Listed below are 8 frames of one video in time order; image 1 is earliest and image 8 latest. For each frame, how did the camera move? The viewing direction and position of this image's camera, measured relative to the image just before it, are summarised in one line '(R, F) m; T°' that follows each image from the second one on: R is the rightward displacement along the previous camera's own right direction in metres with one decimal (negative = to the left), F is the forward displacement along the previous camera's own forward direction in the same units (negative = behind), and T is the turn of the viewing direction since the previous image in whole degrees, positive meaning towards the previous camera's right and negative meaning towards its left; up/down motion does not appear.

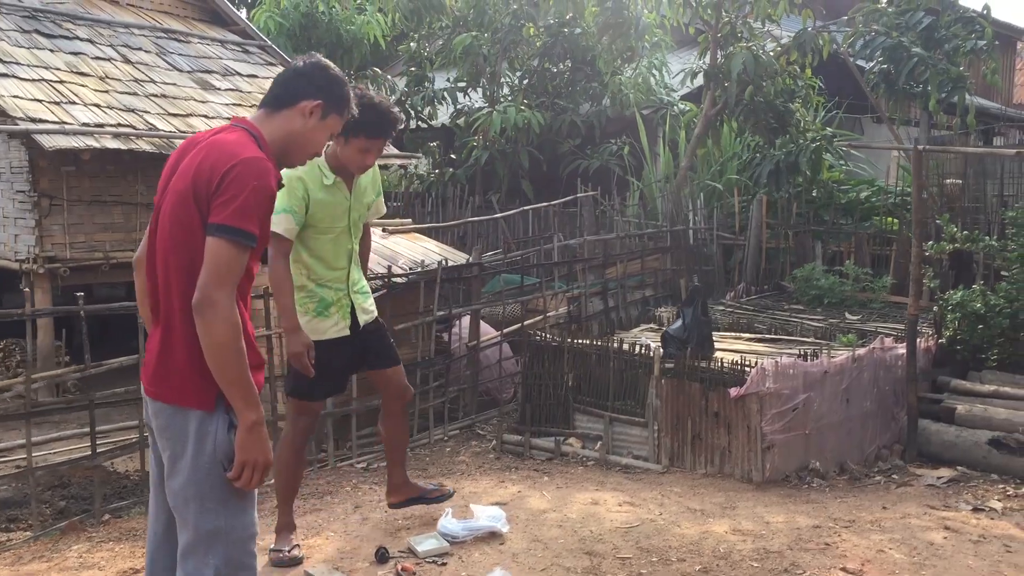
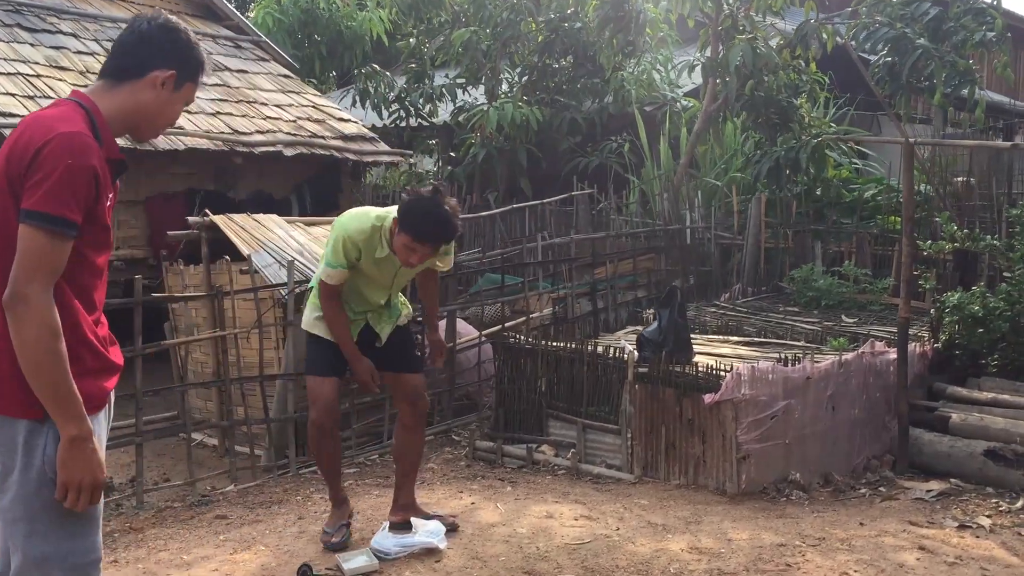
(+0.3, +0.3) m; -1°
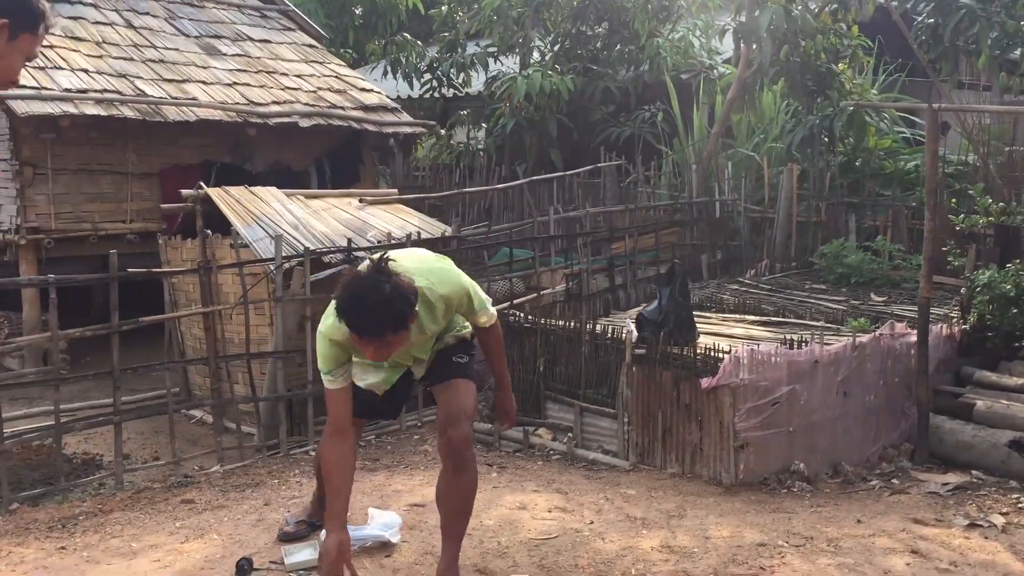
(+0.4, +0.3) m; -3°
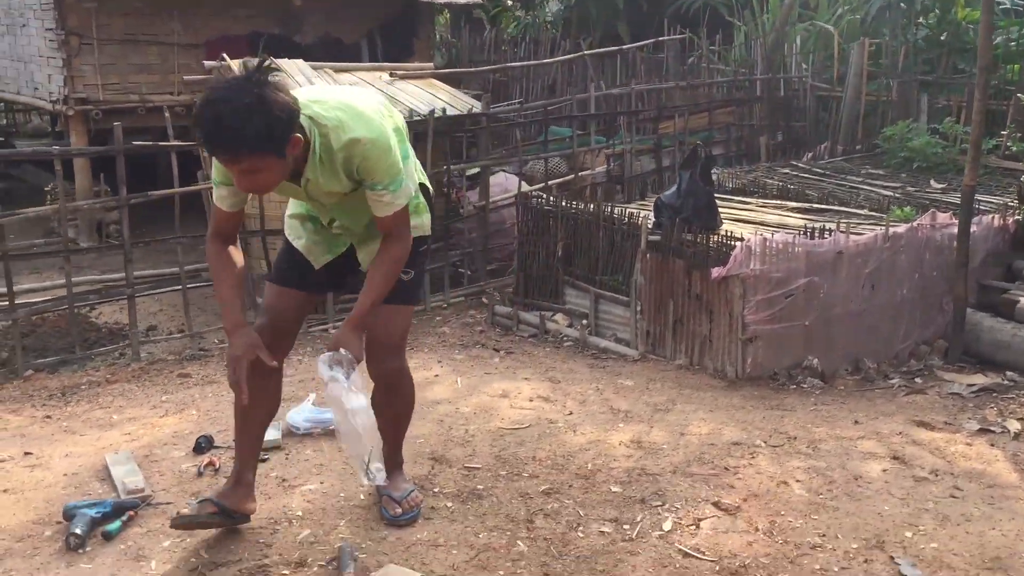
(+0.4, +0.2) m; -6°
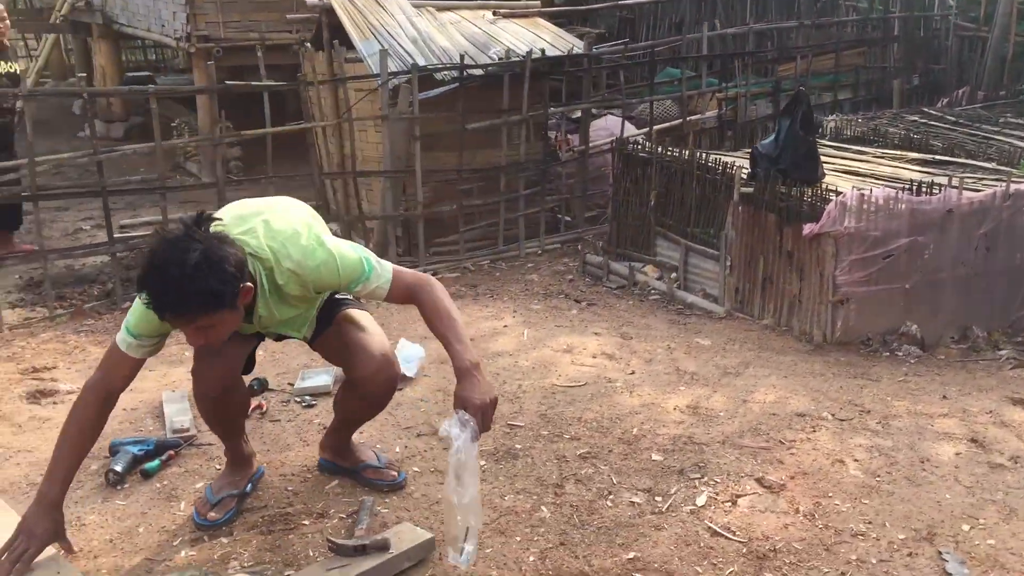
(+0.3, +0.1) m; -8°
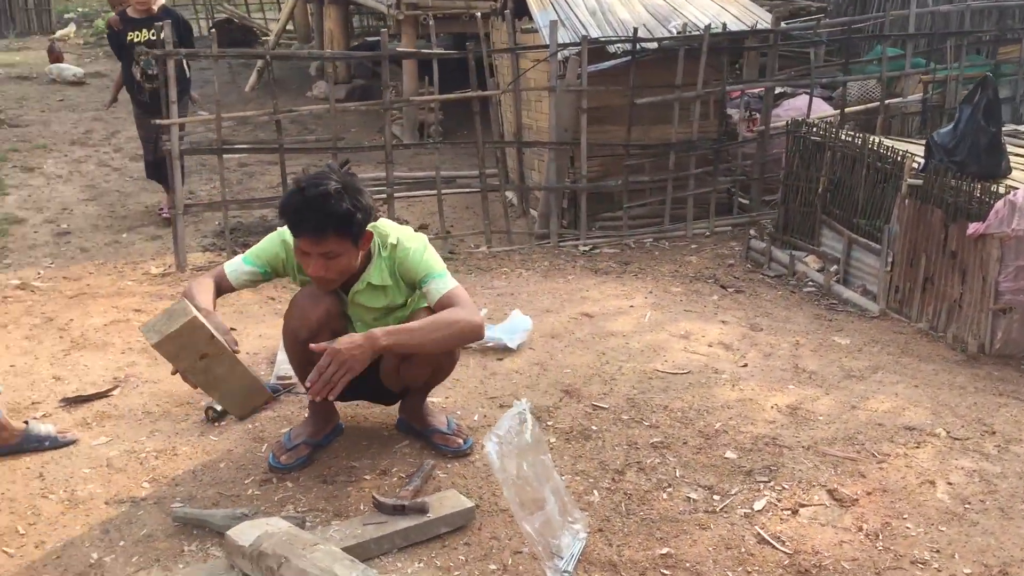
(+0.4, +0.1) m; -13°
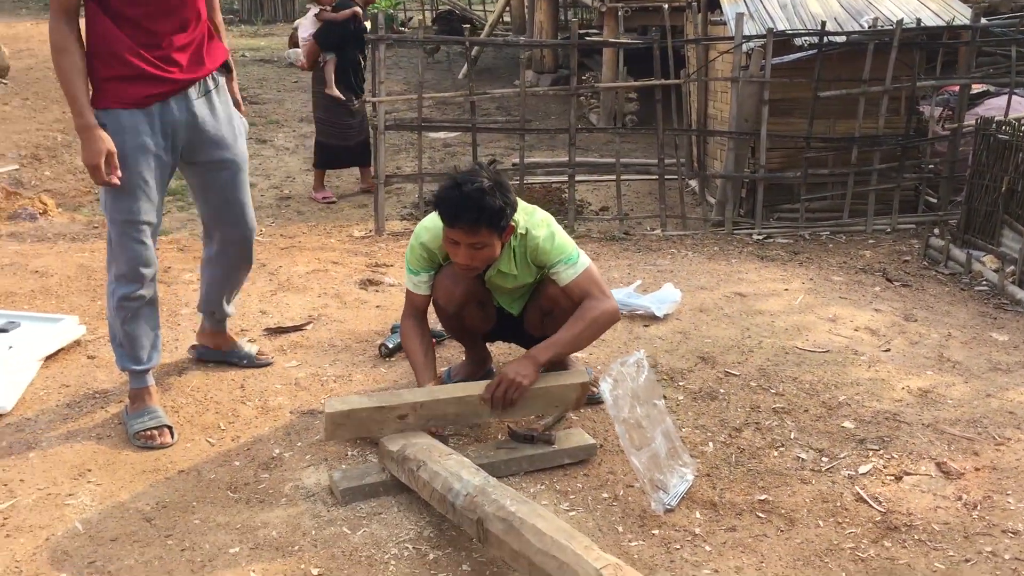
(+0.2, -0.3) m; -12°
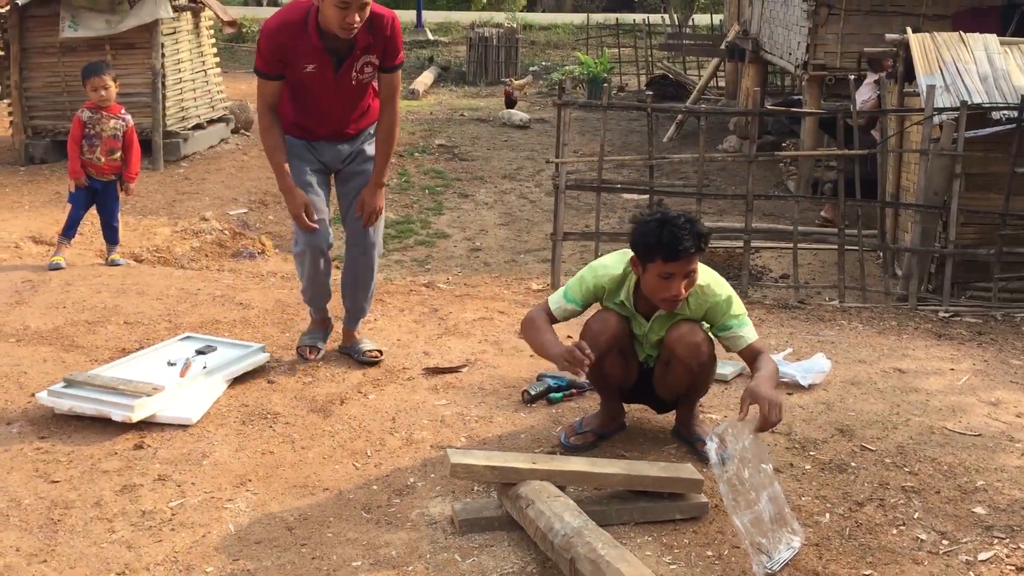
(+0.3, -0.1) m; -12°
